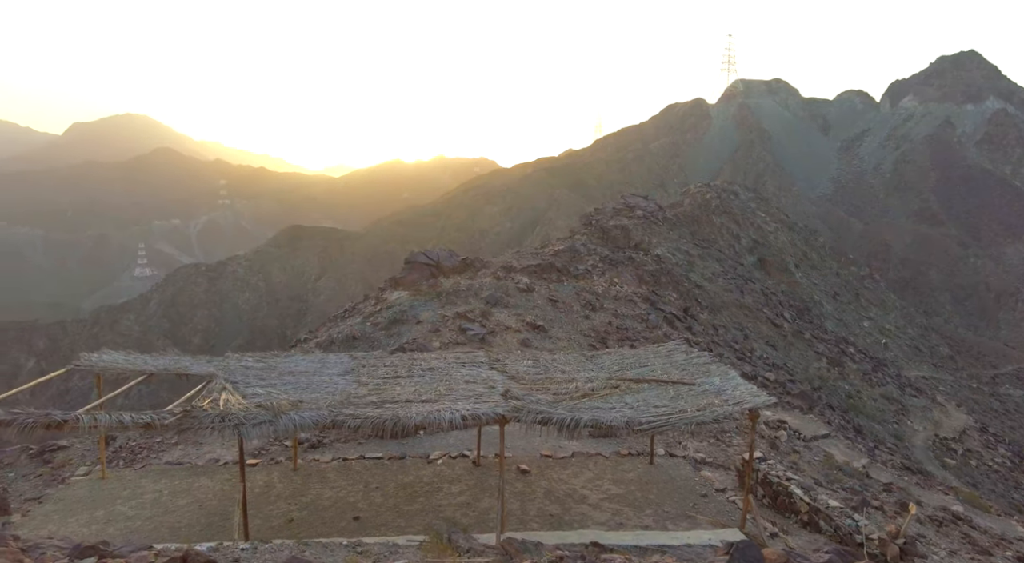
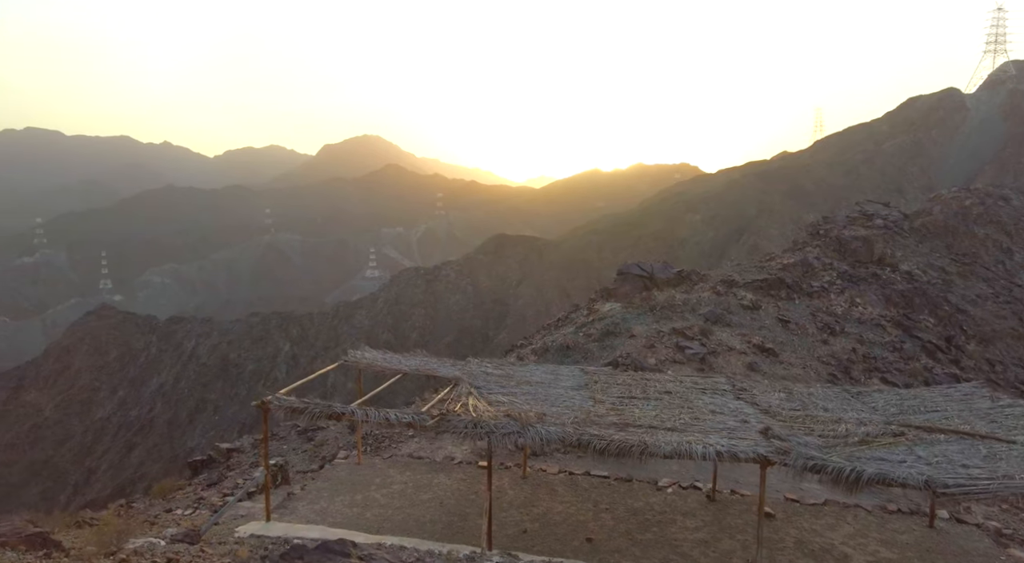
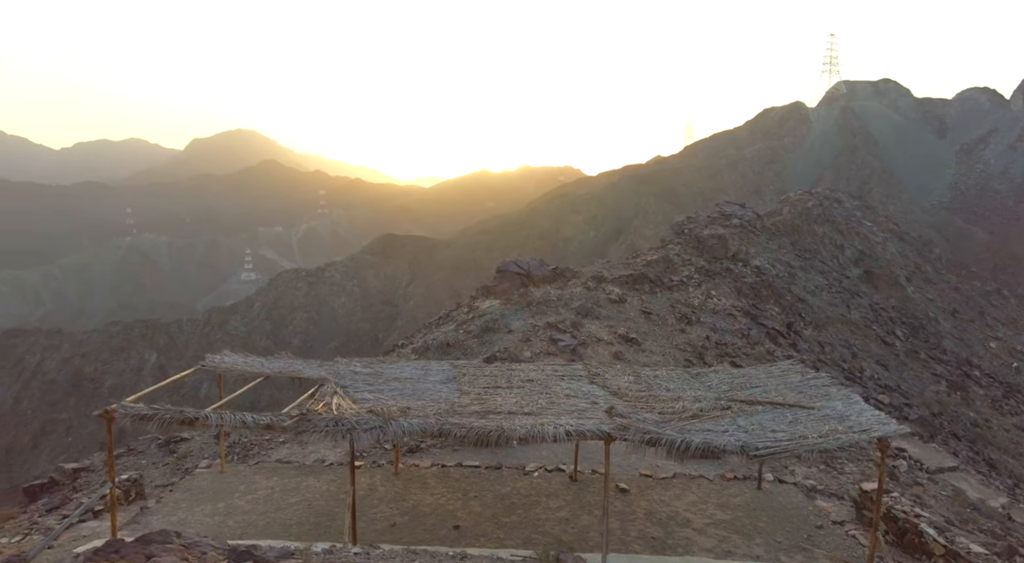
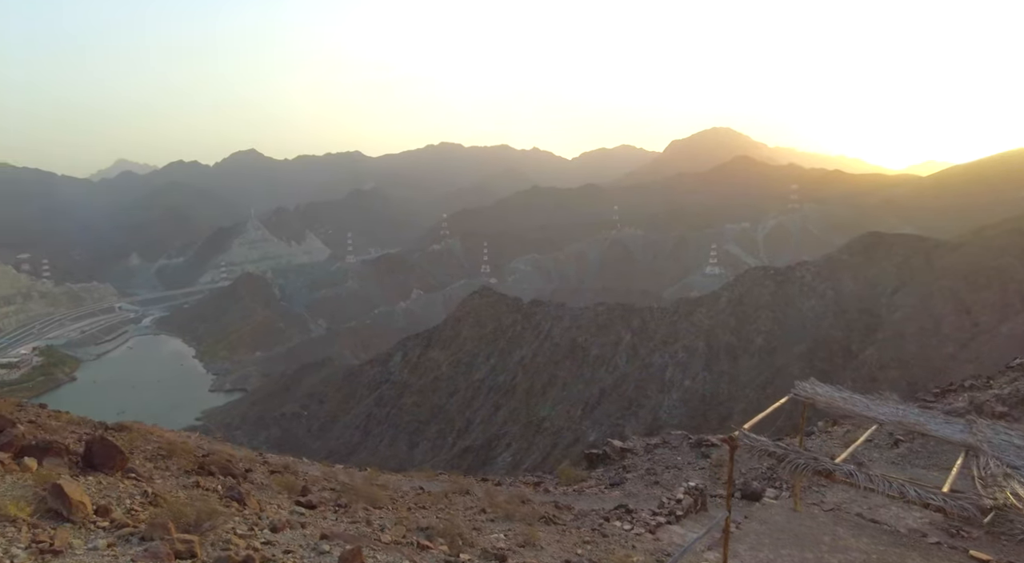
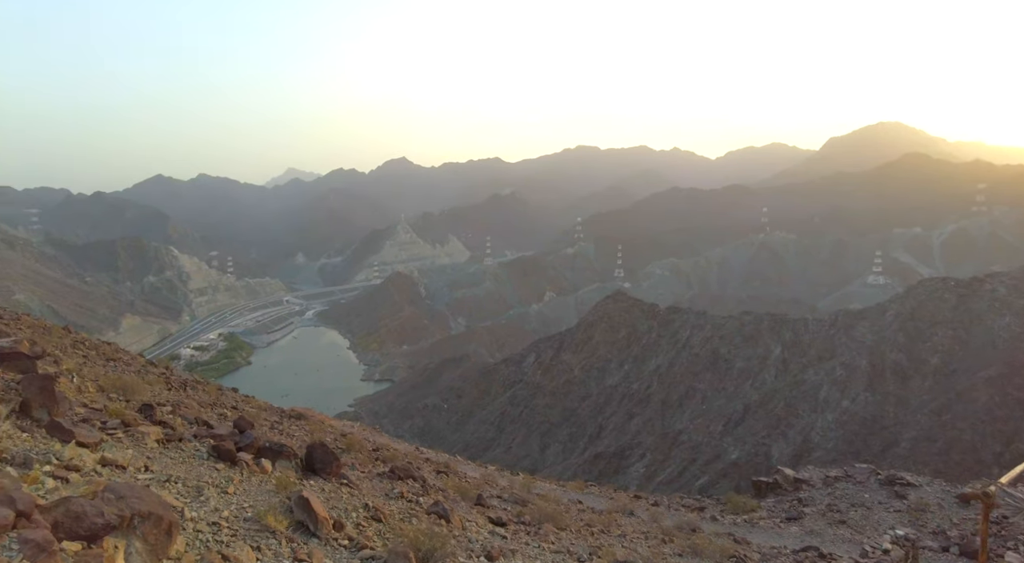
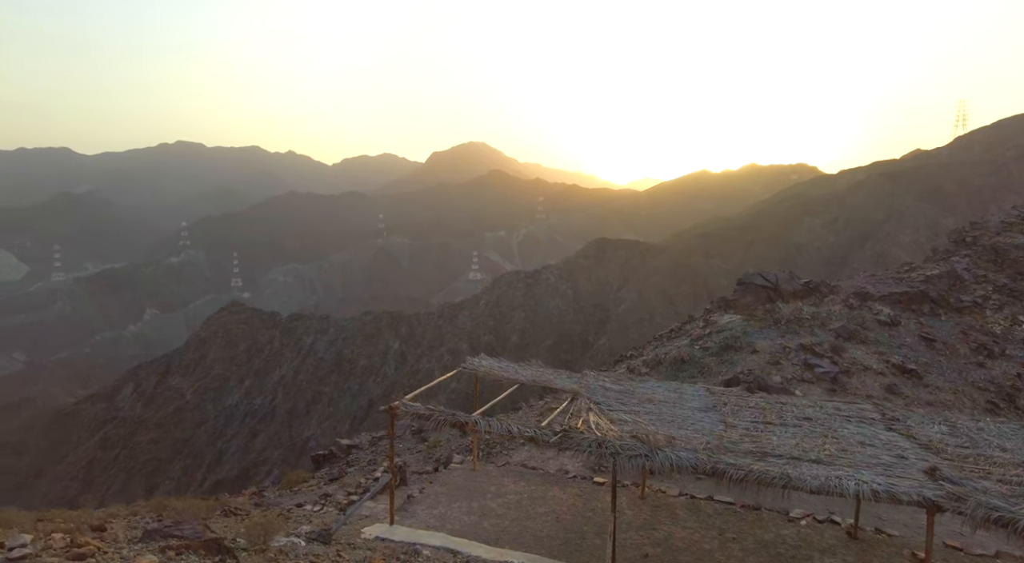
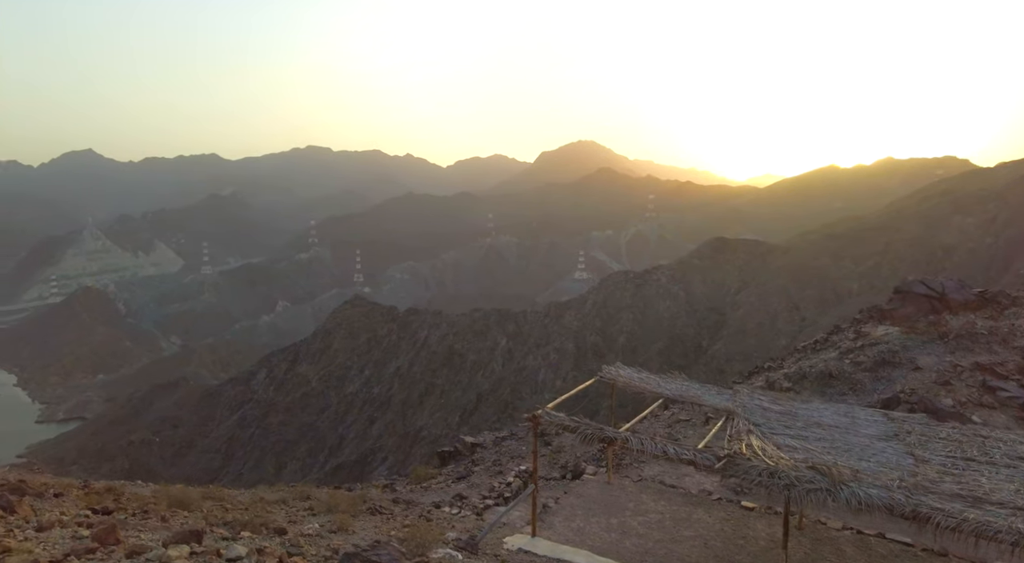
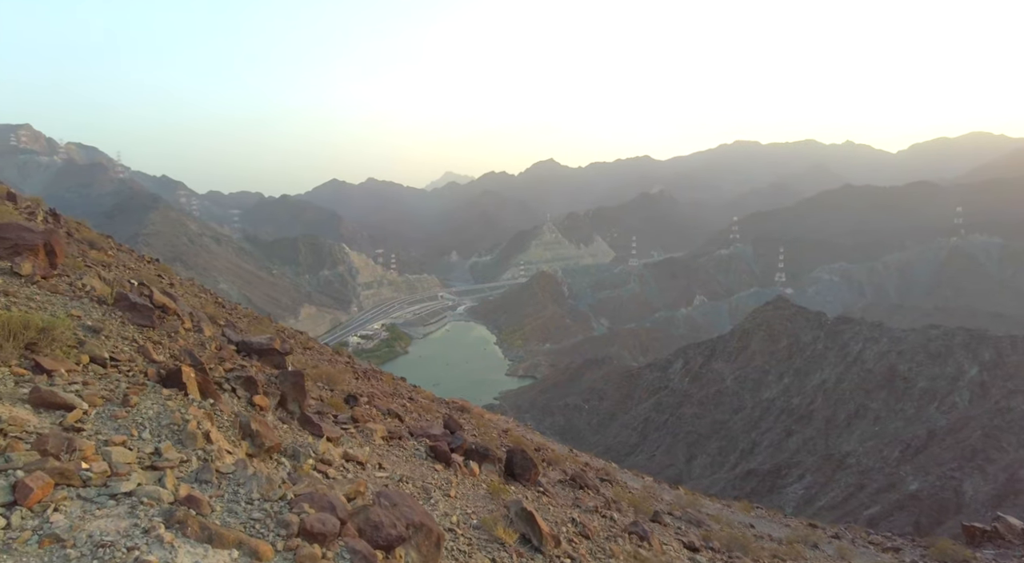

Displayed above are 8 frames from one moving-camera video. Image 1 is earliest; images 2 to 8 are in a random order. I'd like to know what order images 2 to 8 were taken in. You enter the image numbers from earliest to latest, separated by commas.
3, 2, 6, 7, 4, 5, 8
